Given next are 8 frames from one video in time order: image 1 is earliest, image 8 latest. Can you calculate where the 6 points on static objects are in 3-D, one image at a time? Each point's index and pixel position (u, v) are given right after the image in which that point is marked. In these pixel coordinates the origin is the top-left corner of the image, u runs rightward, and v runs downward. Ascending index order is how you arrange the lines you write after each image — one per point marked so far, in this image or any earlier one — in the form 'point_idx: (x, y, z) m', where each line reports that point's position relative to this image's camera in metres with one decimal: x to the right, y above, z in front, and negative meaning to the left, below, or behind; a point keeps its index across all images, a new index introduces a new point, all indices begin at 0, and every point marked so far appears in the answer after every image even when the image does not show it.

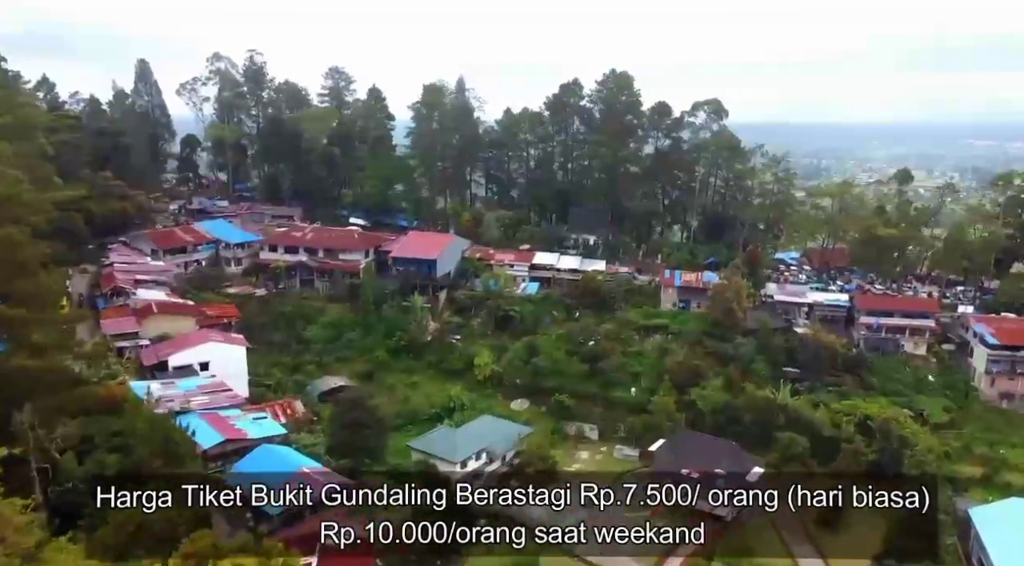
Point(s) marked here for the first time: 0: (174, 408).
0: (-8.2, -2.9, +16.9) m
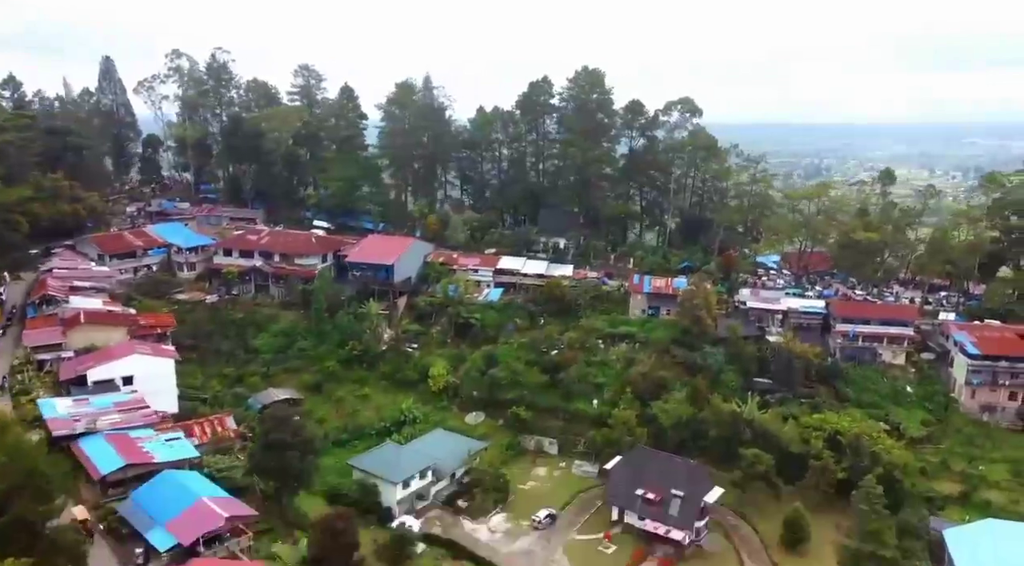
0: (-9.6, -3.1, +15.6) m
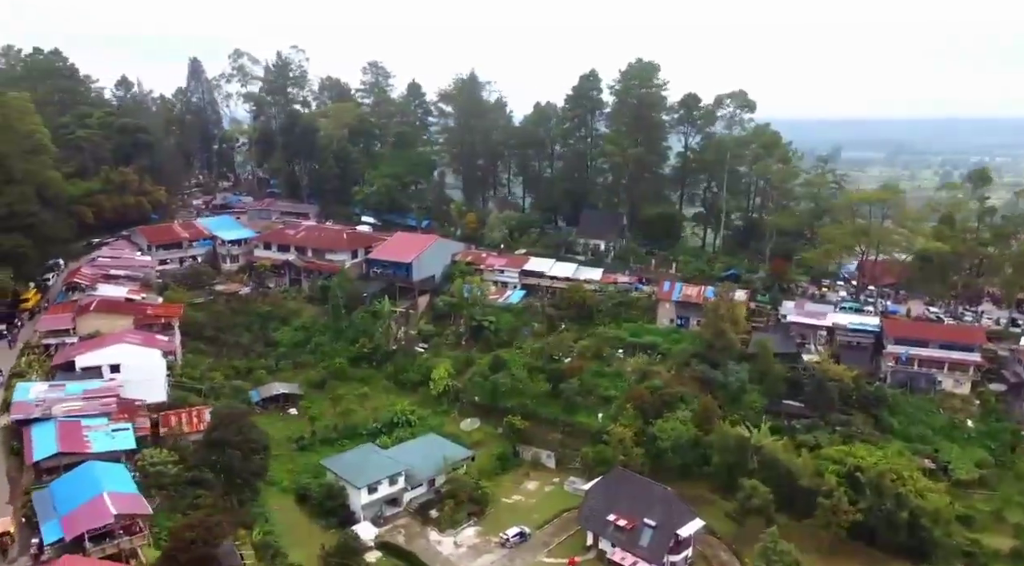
0: (-10.7, -2.9, +16.1) m
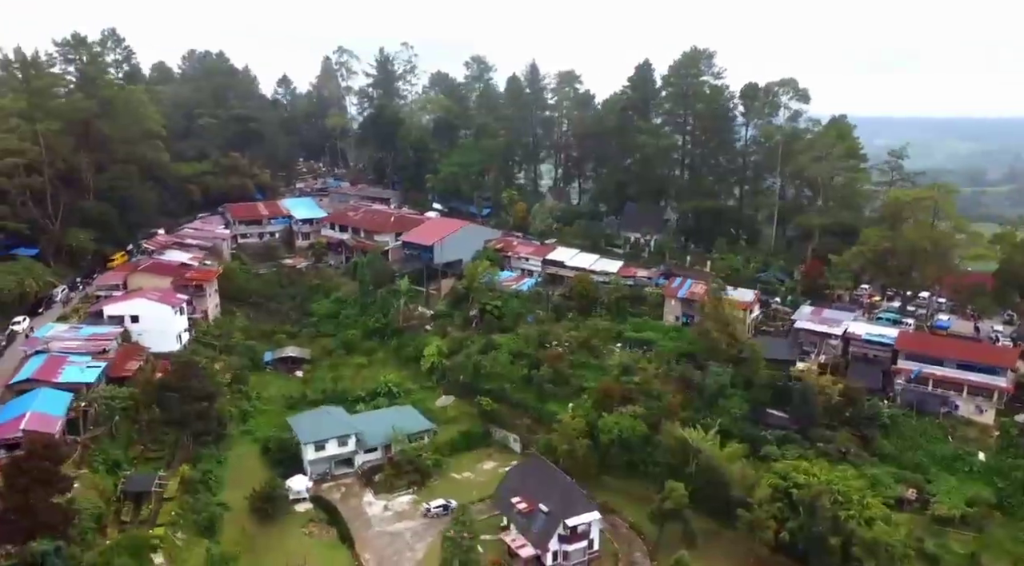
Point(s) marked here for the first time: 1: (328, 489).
0: (-12.6, -1.7, +19.3) m
1: (-4.9, -5.5, +19.3) m
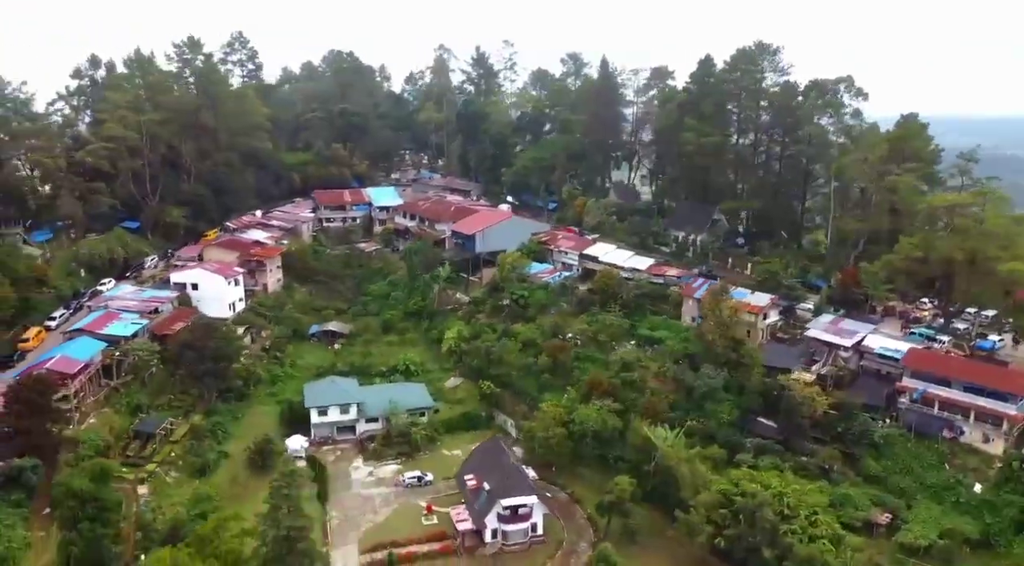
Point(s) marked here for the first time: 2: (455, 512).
0: (-12.7, -0.6, +22.7) m
1: (-5.4, -4.9, +21.1) m
2: (-1.4, -5.6, +17.6) m
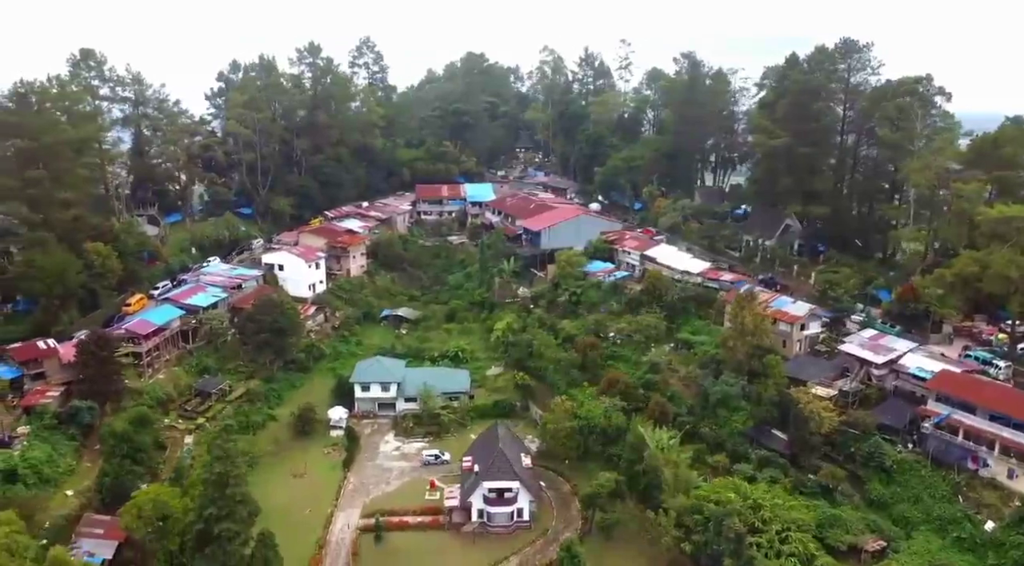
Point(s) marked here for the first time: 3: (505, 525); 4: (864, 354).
0: (-11.2, +0.2, +26.0) m
1: (-4.7, -4.4, +22.9) m
2: (-1.6, -5.3, +18.7) m
3: (-0.2, -5.8, +17.4) m
4: (+9.1, -1.9, +18.8) m
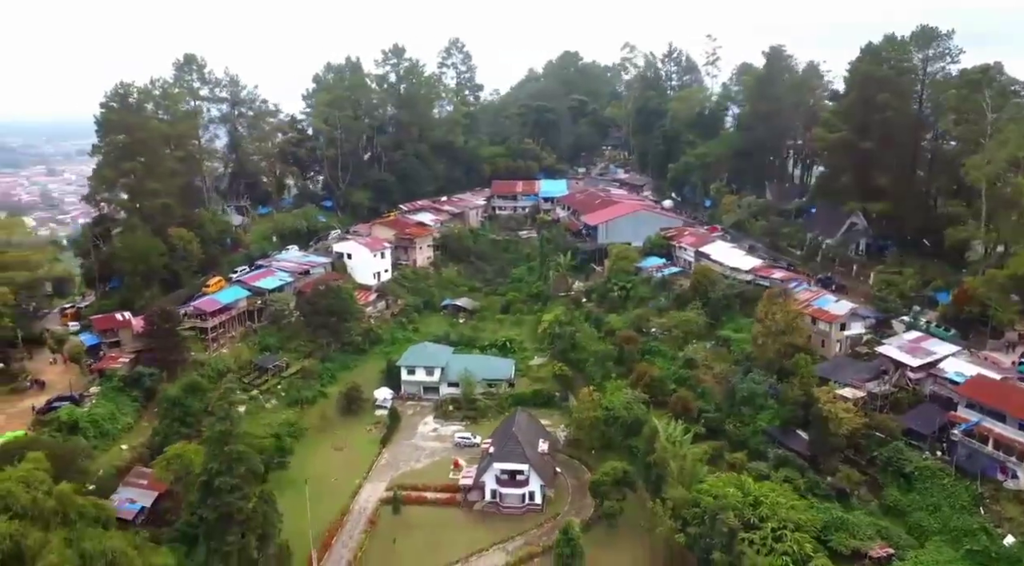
0: (-9.3, +0.7, +28.2) m
1: (-3.4, -4.1, +24.1) m
2: (-1.1, -5.0, +19.5) m
3: (+0.1, -5.5, +18.0) m
4: (+9.6, -1.8, +17.8) m
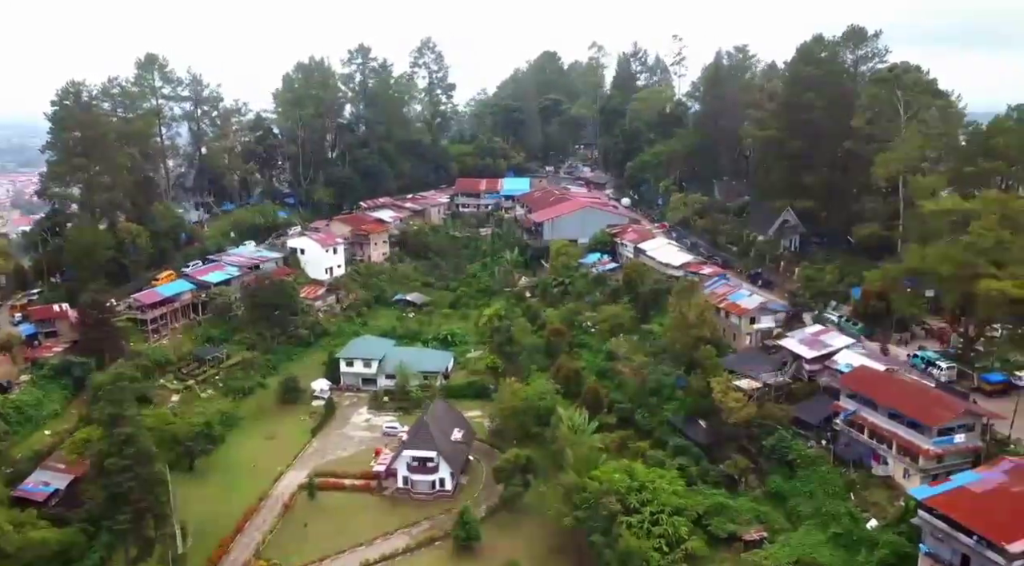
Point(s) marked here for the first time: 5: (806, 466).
0: (-11.5, +0.9, +28.8) m
1: (-5.7, -3.9, +24.7) m
2: (-3.3, -4.8, +20.1) m
3: (-2.2, -5.4, +18.6) m
4: (+7.3, -1.7, +18.3) m
5: (+6.5, -4.0, +16.0) m
